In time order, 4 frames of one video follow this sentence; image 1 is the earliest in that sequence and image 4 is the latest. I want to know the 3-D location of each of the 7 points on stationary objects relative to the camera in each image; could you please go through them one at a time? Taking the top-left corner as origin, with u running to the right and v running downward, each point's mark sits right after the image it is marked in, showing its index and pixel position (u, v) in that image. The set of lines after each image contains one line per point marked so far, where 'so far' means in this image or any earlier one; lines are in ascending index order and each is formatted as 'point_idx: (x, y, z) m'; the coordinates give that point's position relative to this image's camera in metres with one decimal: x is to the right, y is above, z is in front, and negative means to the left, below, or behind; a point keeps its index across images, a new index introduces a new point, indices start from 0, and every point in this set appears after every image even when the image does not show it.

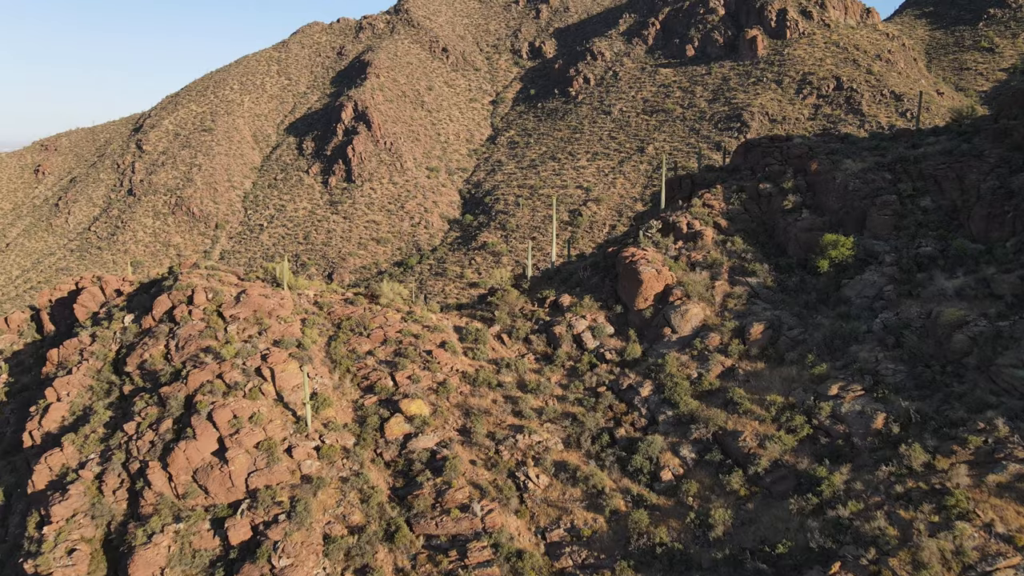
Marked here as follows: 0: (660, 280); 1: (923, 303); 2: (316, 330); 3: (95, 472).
0: (+3.1, +0.2, +14.8) m
1: (+6.9, -0.2, +11.9) m
2: (-4.6, -0.9, +16.5) m
3: (-8.1, -3.6, +13.8) m
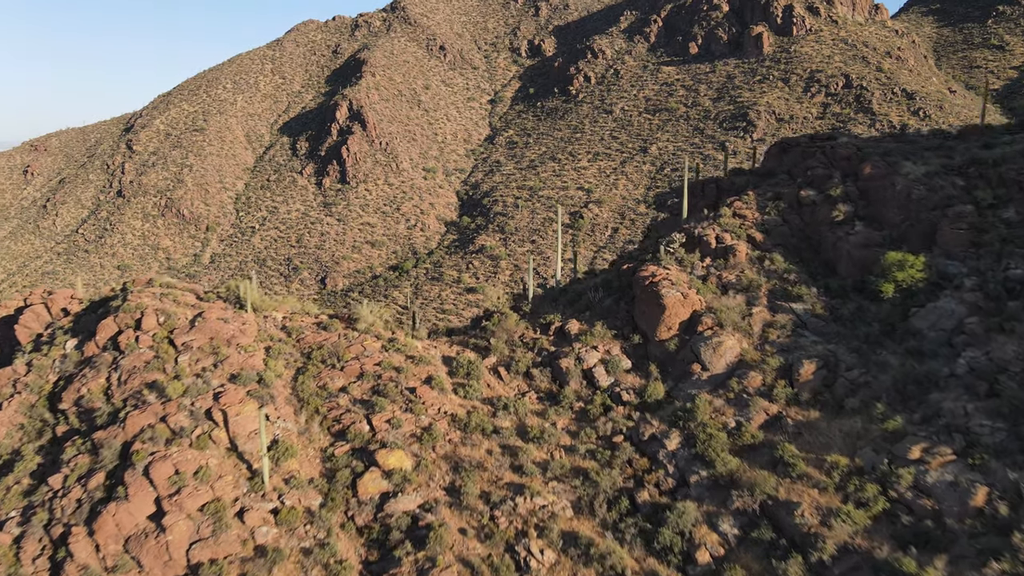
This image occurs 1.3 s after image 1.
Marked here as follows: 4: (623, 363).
0: (+3.1, -0.3, +12.4) m
1: (+6.9, -0.7, +9.5) m
2: (-4.6, -1.4, +14.1) m
3: (-8.1, -4.1, +11.5) m
4: (+2.0, -1.3, +12.7) m
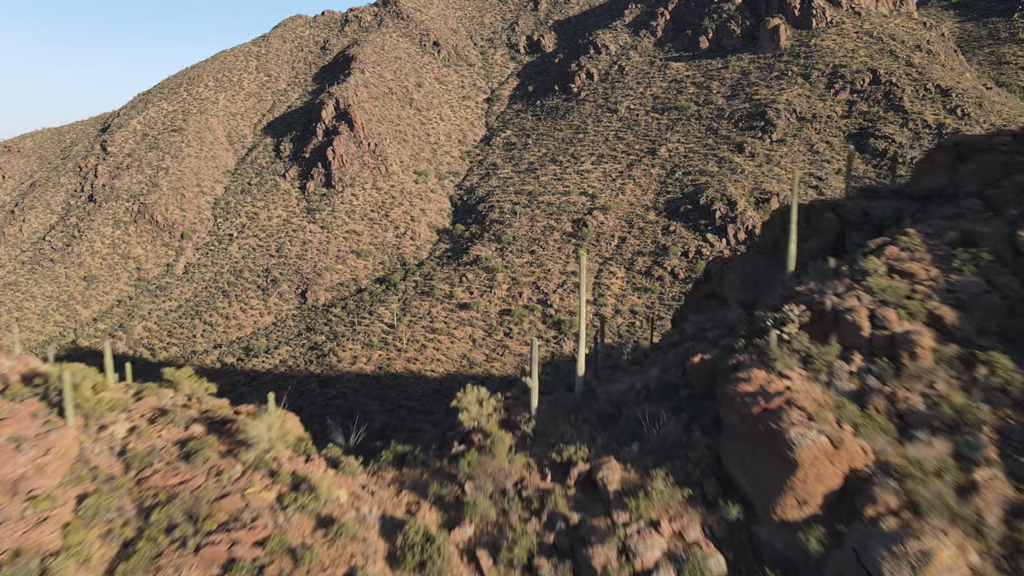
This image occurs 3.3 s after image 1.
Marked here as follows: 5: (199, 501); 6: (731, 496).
0: (+3.0, -1.6, +6.5) m
1: (+6.8, -2.0, +3.6) m
2: (-4.7, -2.7, +8.1) m
3: (-8.2, -5.3, +5.5) m
4: (+1.9, -2.6, +6.7) m
5: (-3.7, -2.5, +8.4) m
6: (+2.2, -2.0, +7.3) m
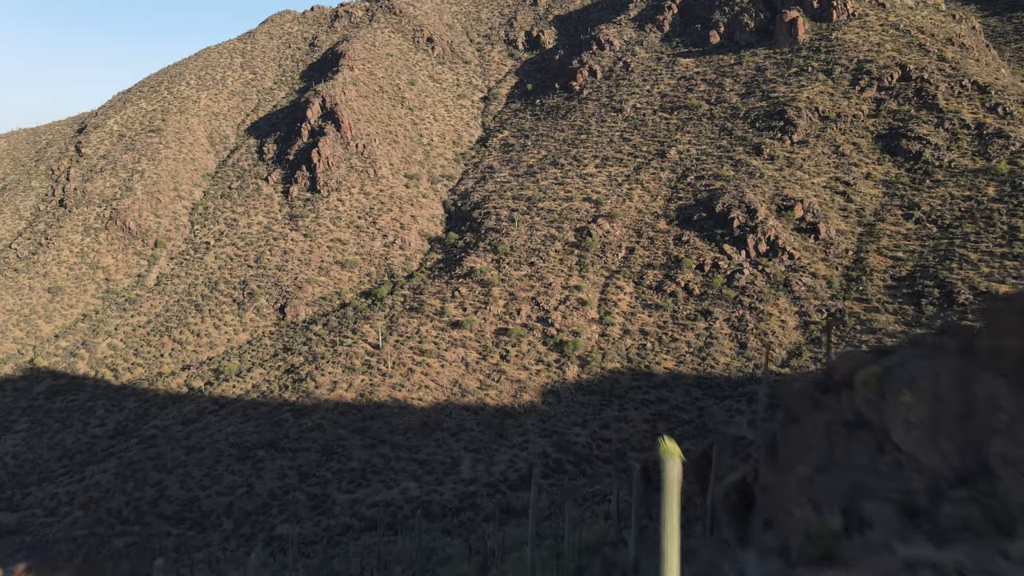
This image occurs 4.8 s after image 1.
0: (+2.8, -2.7, +1.0) m
1: (+6.7, -3.1, -1.9) m
2: (-4.9, -3.8, +2.6) m
3: (-8.4, -6.5, 0.0) m
4: (+1.8, -3.8, +1.2) m
5: (-3.8, -3.7, +2.9) m
6: (+2.1, -3.2, +1.8) m
